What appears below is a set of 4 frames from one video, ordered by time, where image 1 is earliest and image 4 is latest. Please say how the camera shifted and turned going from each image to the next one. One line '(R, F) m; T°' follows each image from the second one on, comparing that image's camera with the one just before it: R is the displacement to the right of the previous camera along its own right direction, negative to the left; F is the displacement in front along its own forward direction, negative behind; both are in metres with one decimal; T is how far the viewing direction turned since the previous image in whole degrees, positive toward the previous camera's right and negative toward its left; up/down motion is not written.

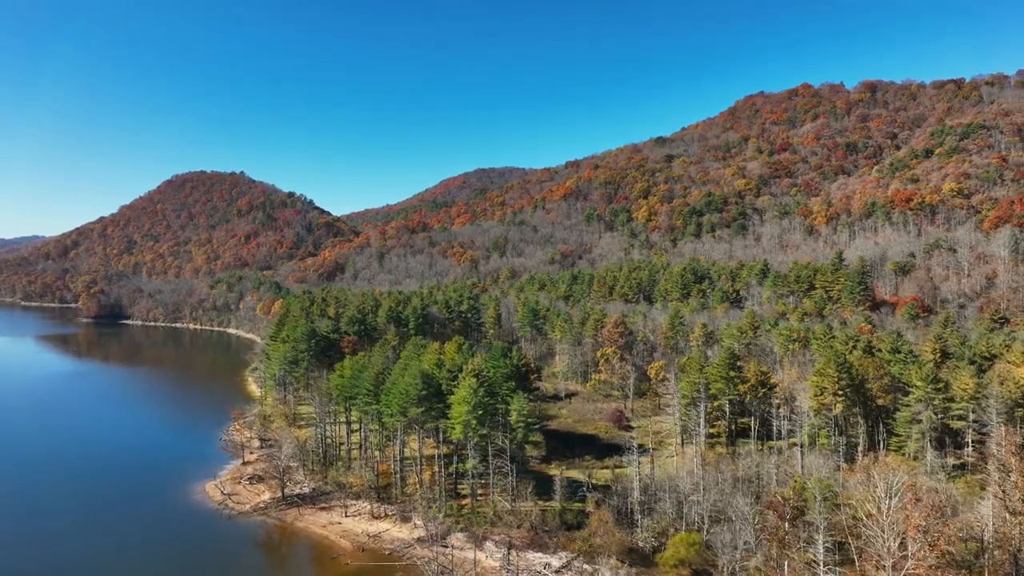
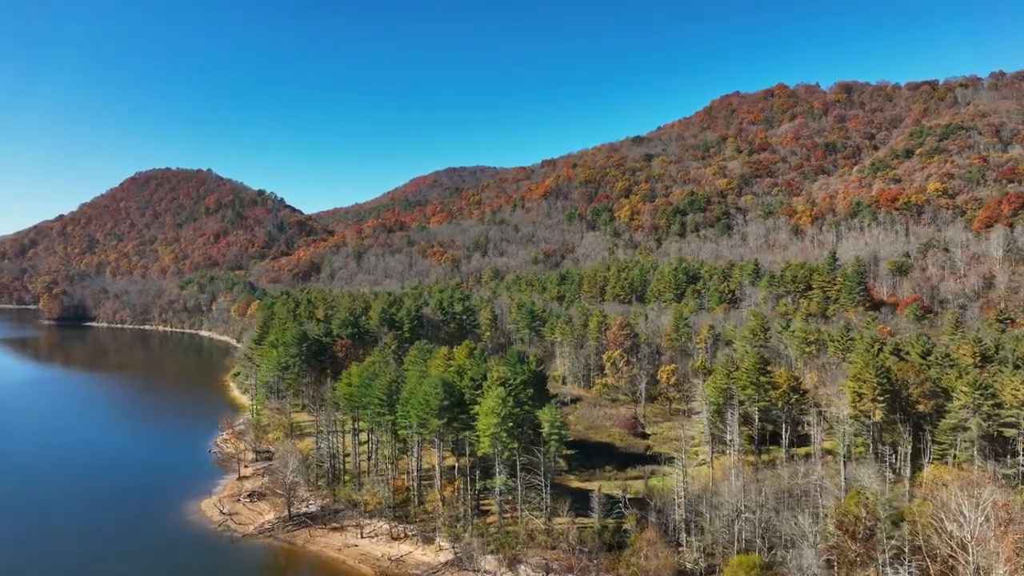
(-3.2, +2.1) m; +3°
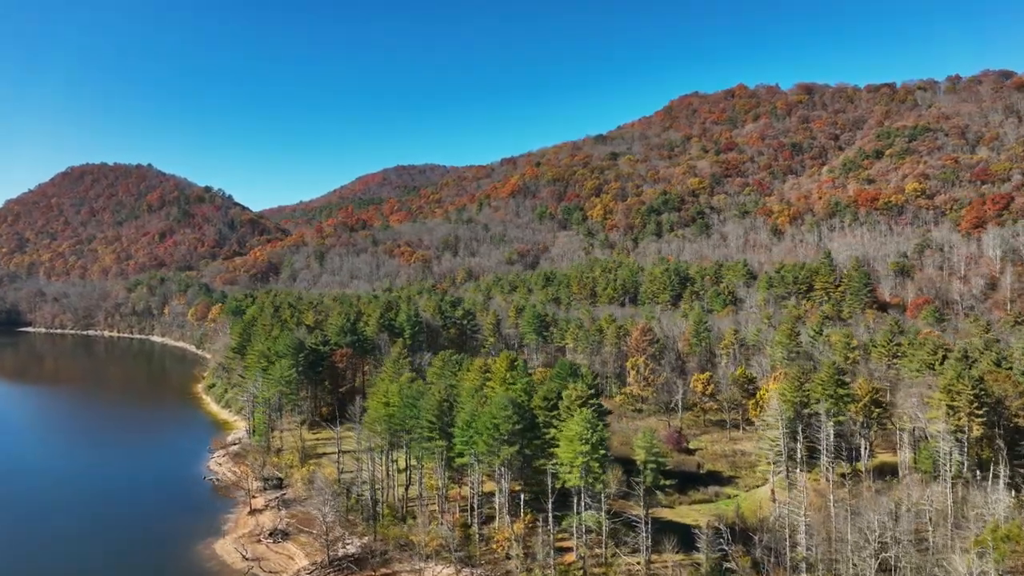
(-6.7, +3.9) m; +5°
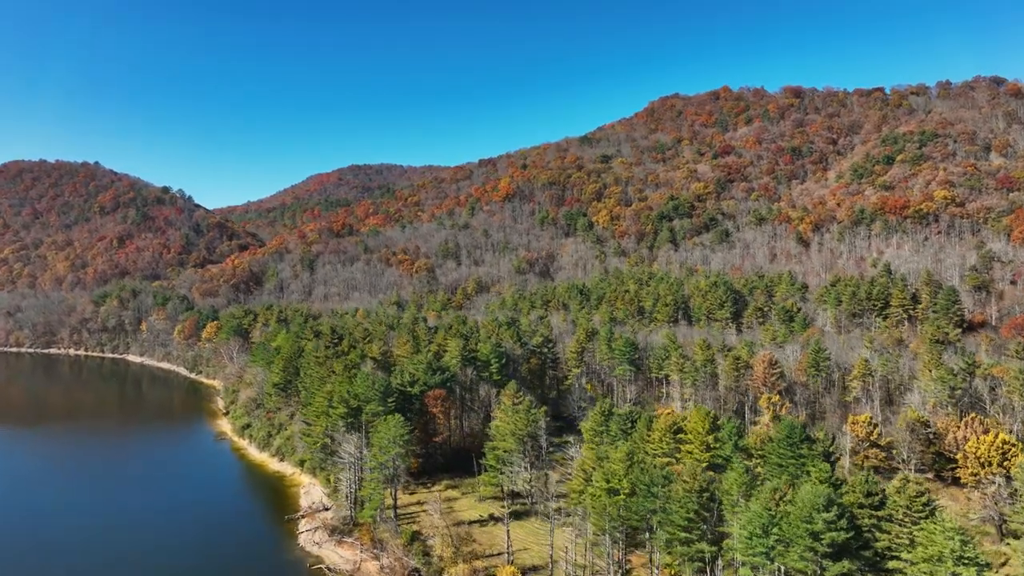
(-15.0, +6.5) m; +4°
